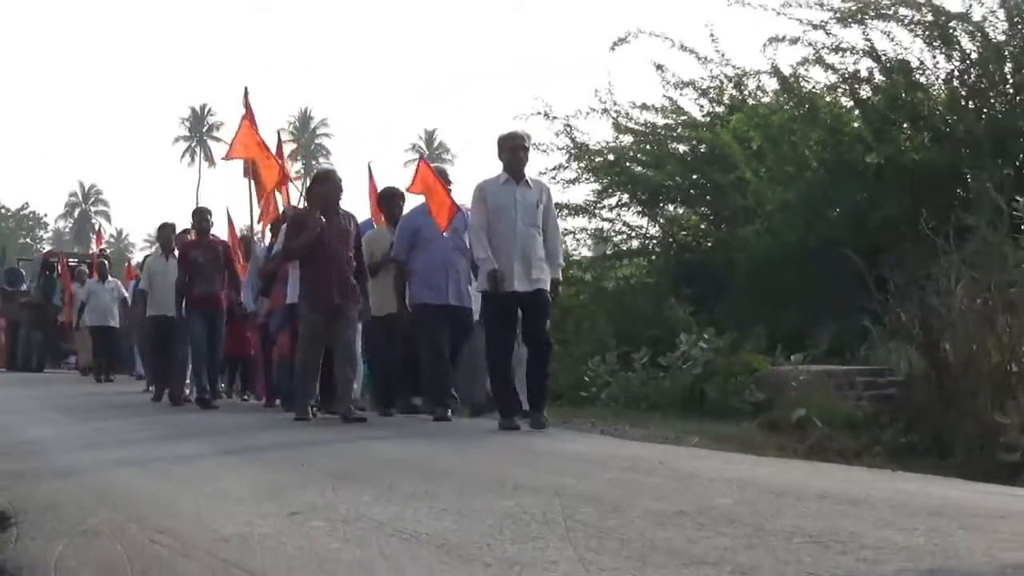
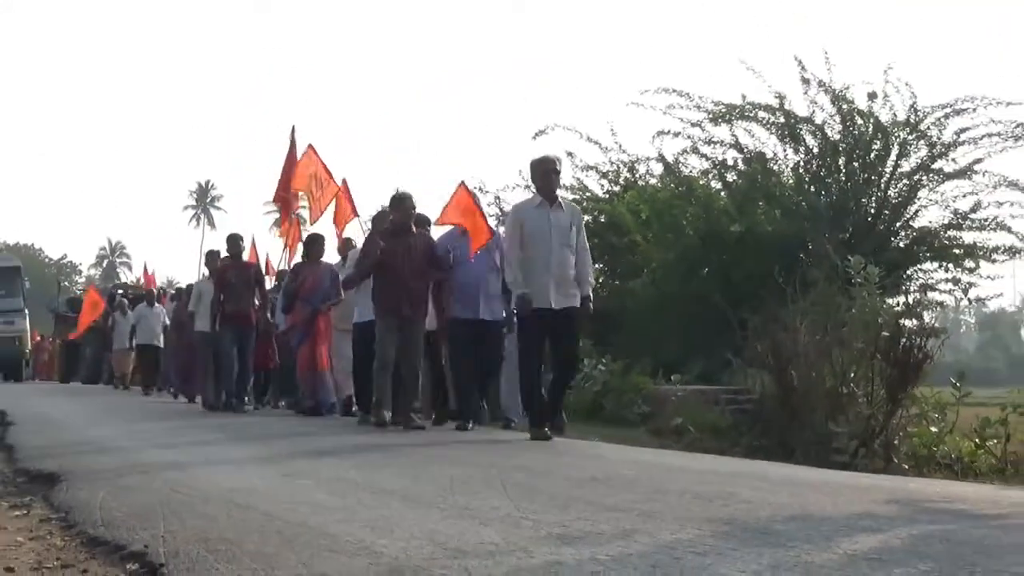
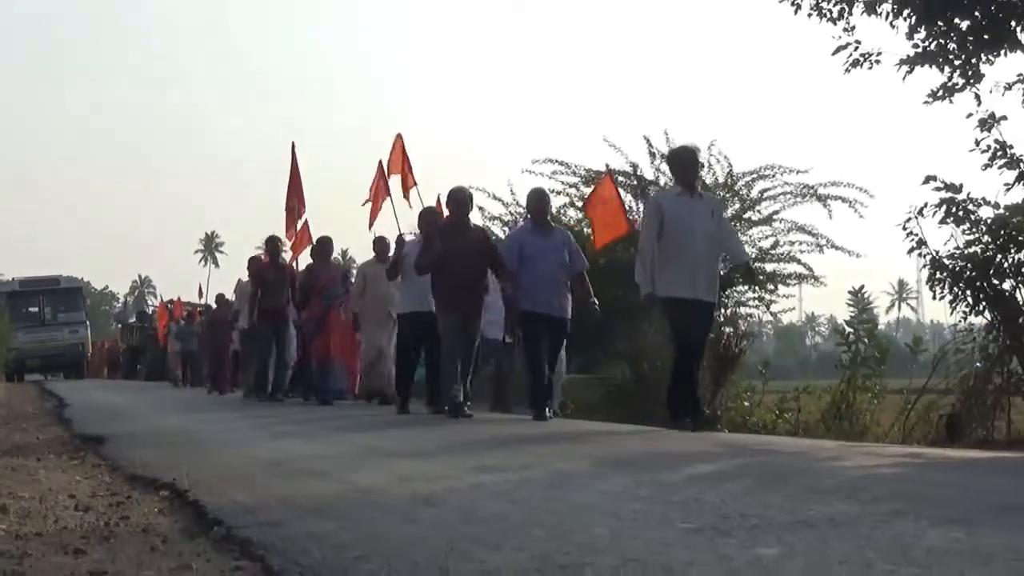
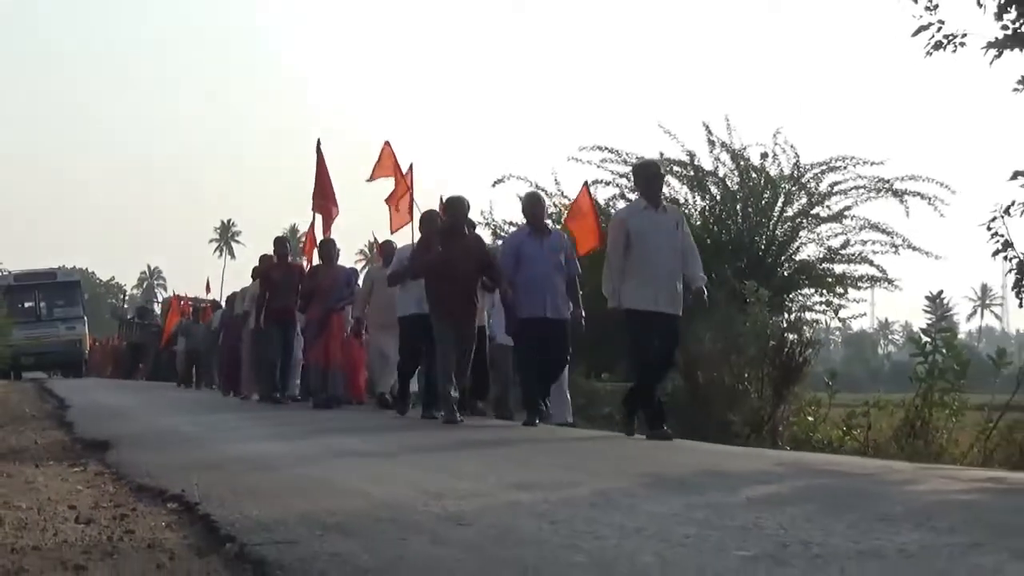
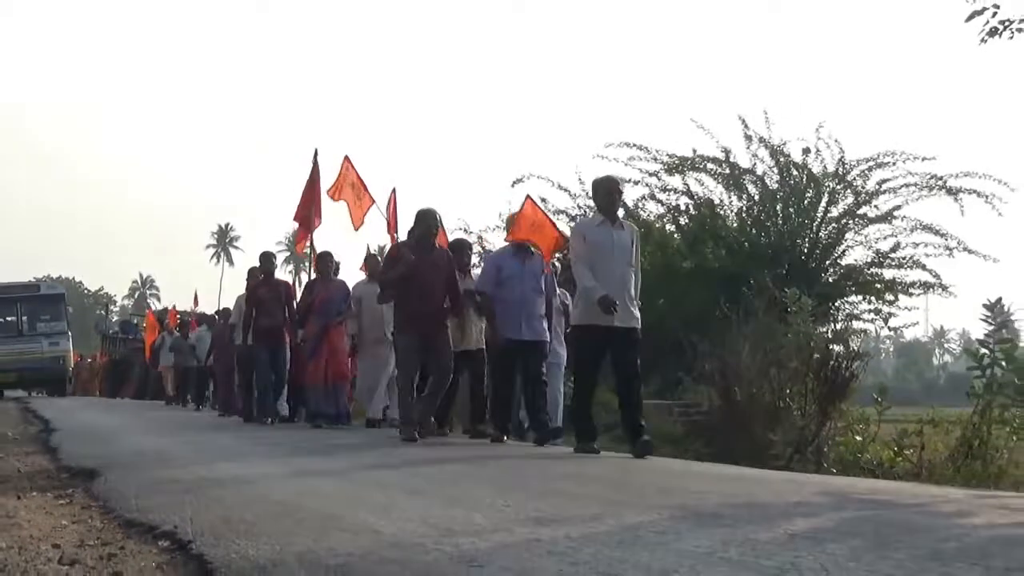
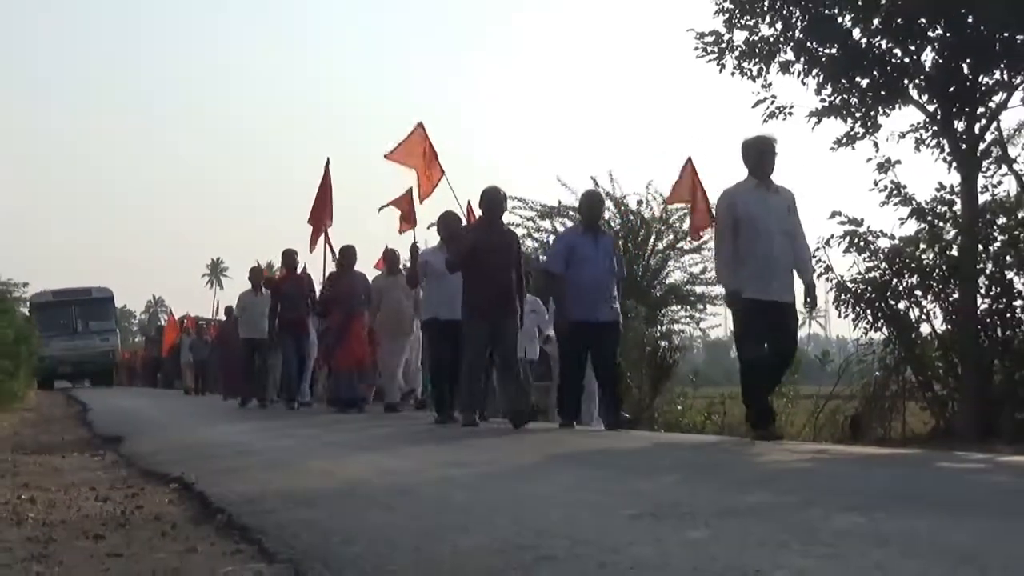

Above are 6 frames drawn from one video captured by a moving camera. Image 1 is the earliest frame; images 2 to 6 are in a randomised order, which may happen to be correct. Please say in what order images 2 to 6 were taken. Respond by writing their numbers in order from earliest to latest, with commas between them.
2, 5, 4, 3, 6
